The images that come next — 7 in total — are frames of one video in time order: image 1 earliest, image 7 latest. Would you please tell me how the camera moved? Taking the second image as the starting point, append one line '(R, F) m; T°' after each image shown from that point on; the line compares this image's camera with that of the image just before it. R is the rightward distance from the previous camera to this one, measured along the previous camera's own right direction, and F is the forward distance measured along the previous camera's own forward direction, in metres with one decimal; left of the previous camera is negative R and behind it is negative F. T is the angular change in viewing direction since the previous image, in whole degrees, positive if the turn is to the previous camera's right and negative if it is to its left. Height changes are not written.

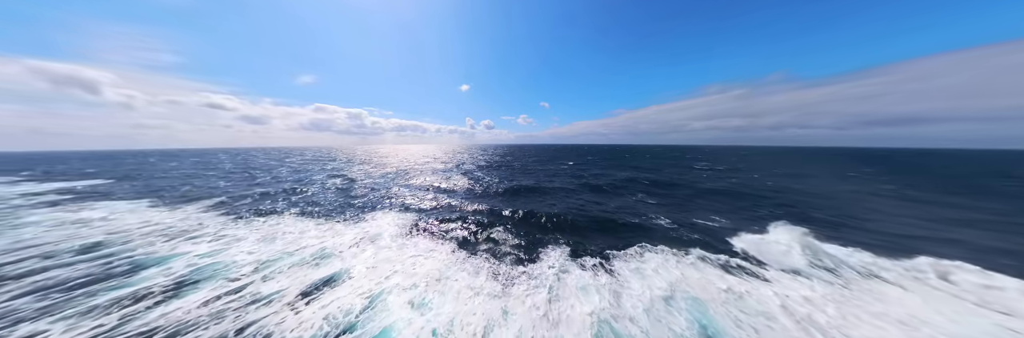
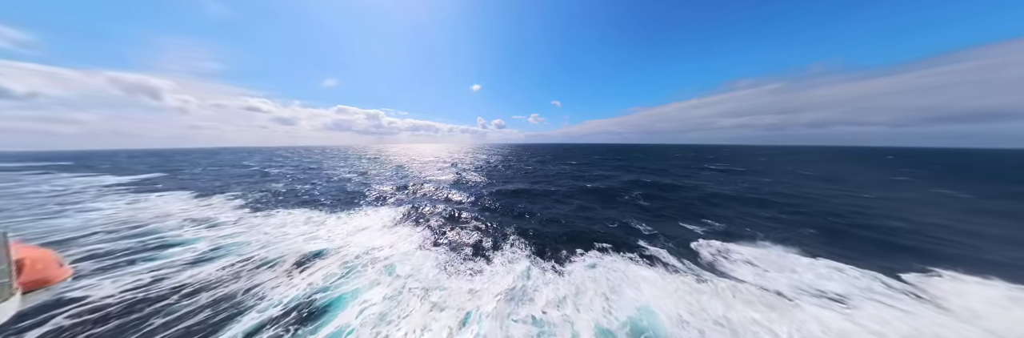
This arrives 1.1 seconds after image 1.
(+1.0, -0.5) m; -3°
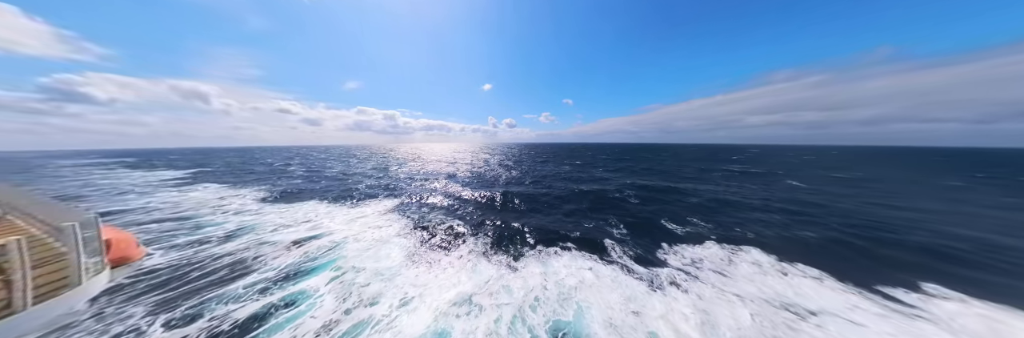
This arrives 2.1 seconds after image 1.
(+1.2, -0.4) m; -3°
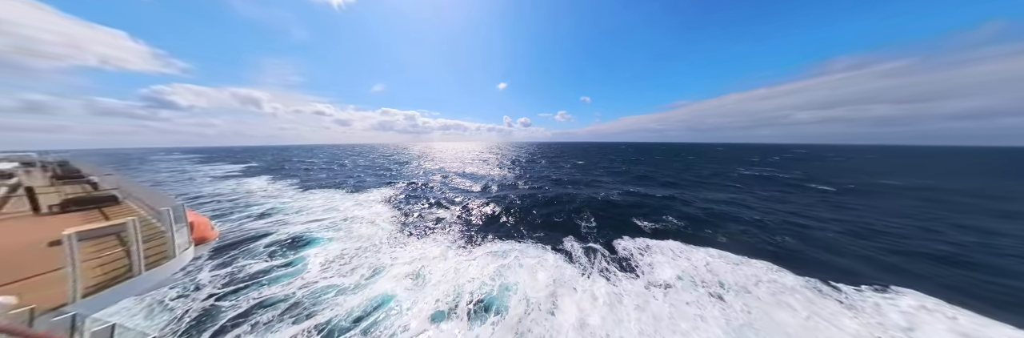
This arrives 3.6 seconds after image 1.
(+1.0, -0.5) m; -5°
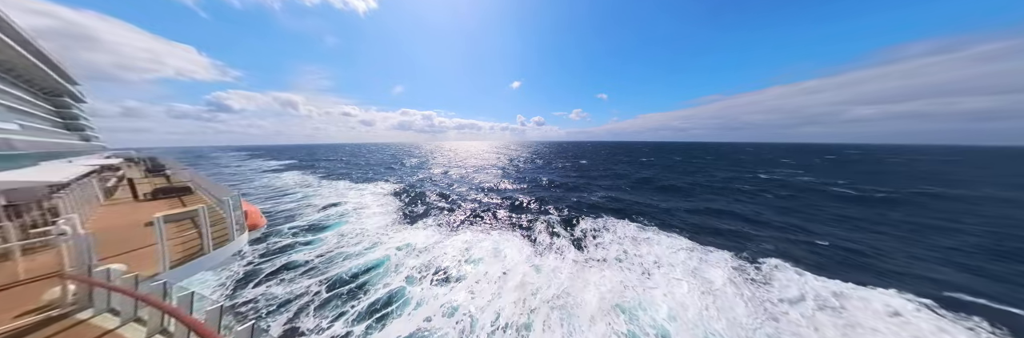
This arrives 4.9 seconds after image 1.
(+0.6, -0.4) m; -4°
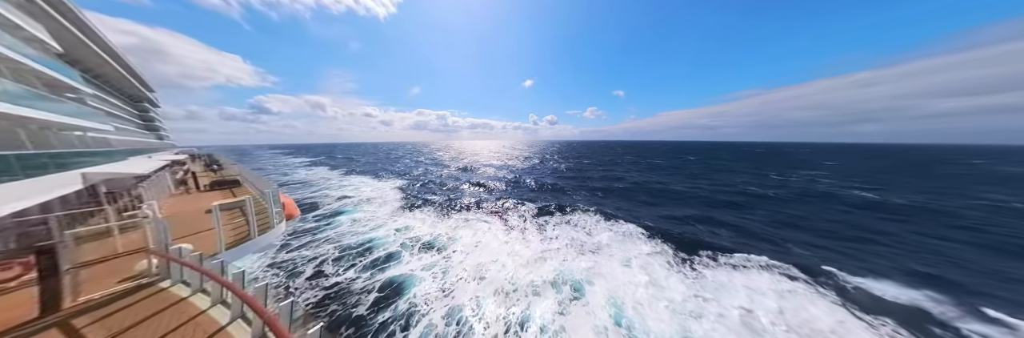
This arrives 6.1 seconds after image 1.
(+1.0, -0.7) m; -4°
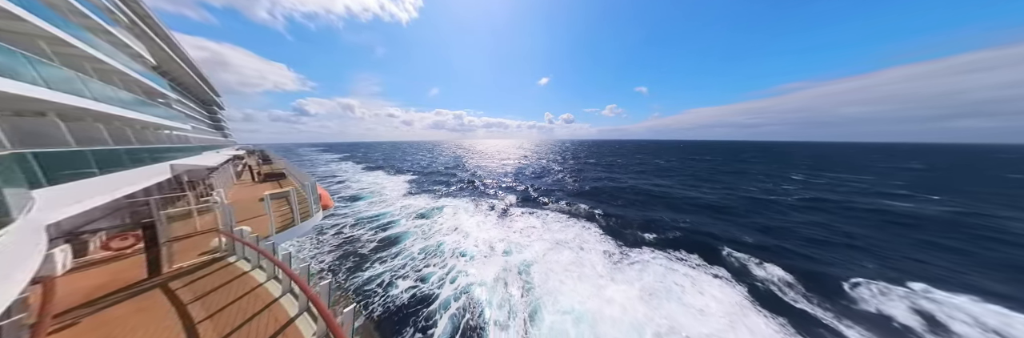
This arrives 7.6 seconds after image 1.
(+0.8, -0.8) m; -5°
